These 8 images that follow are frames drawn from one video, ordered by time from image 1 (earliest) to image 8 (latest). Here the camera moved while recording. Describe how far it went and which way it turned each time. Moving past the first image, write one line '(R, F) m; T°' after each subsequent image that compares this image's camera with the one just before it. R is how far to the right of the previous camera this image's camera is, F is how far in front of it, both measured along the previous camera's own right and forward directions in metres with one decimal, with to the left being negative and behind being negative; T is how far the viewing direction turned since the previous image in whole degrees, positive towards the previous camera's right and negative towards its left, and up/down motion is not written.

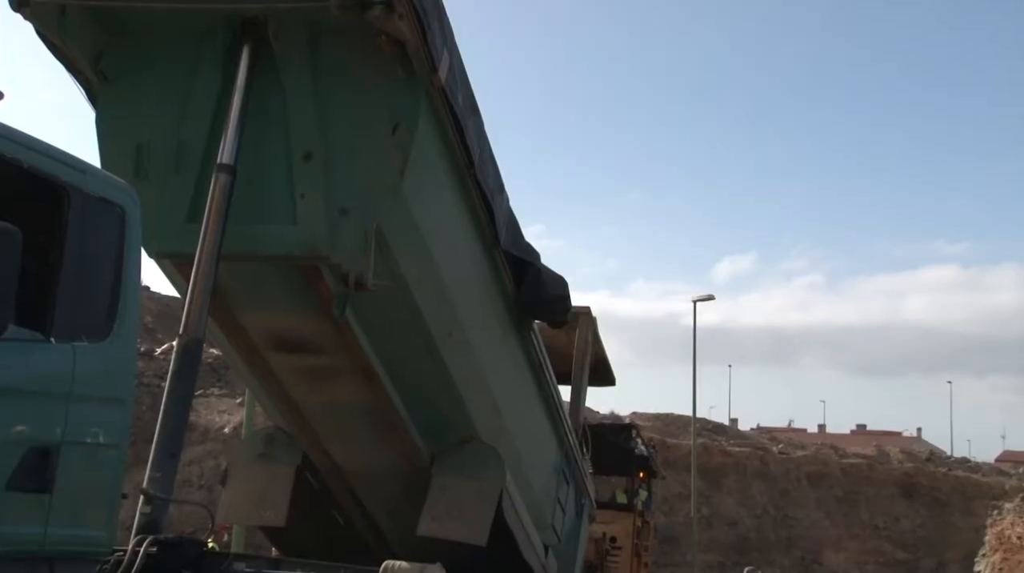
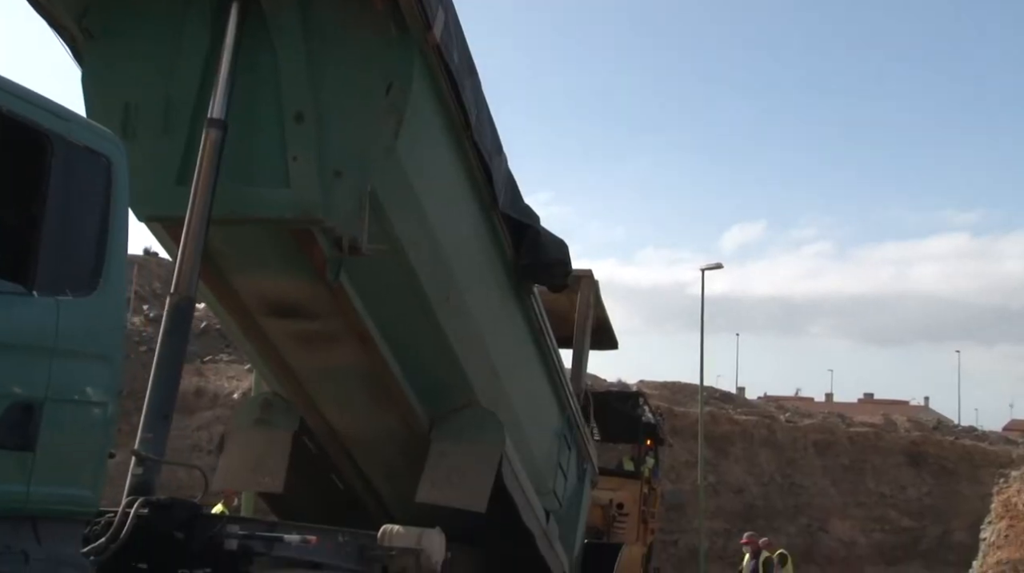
(+0.1, +0.1) m; 0°
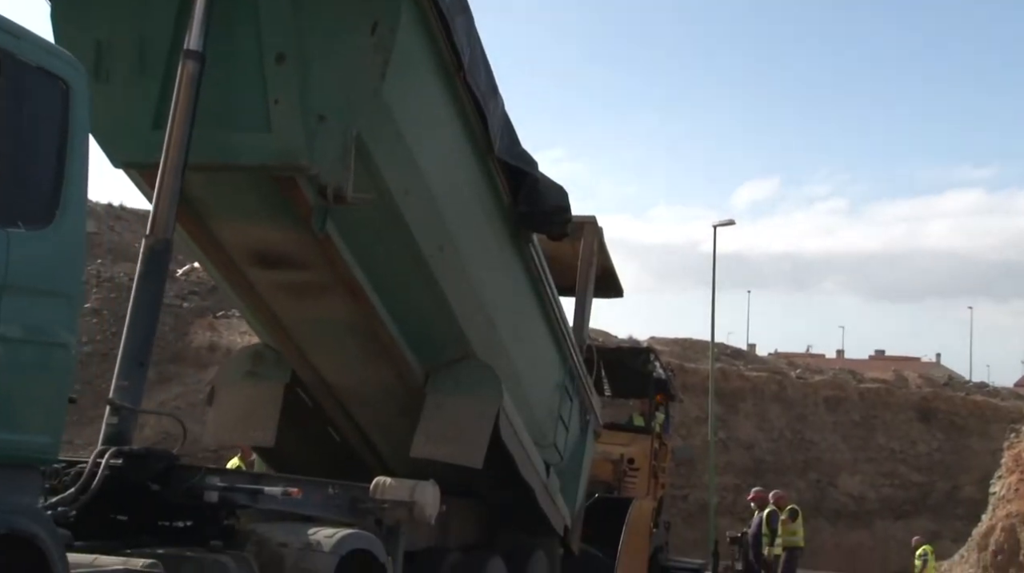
(+0.1, +0.2) m; -1°
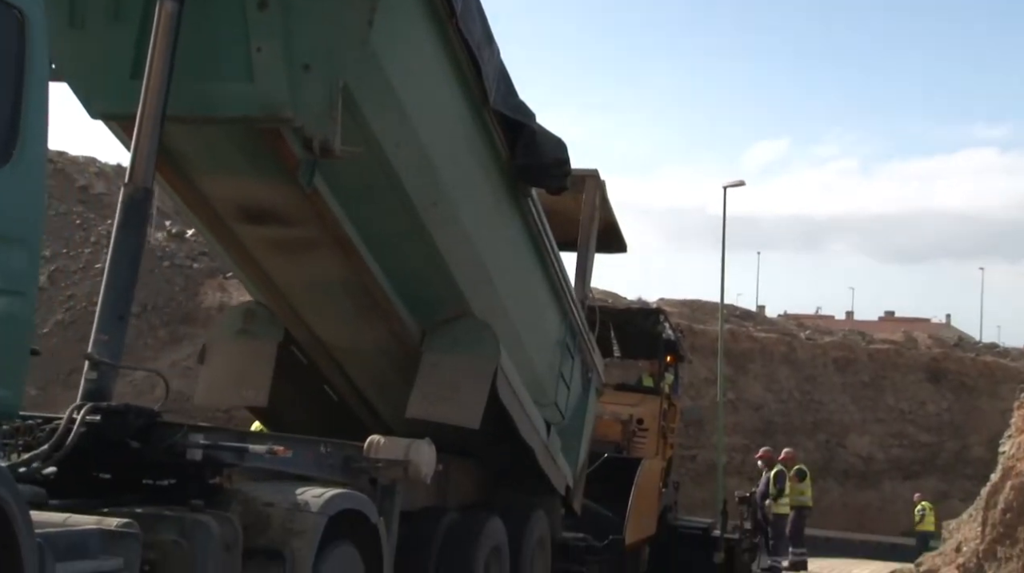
(+0.1, +0.1) m; 0°
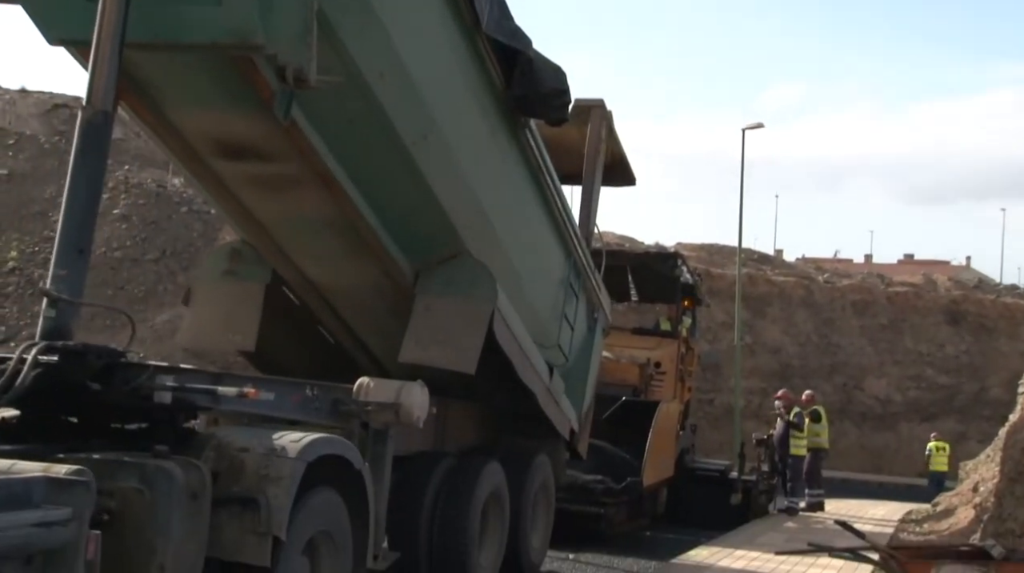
(+0.1, +0.3) m; -1°
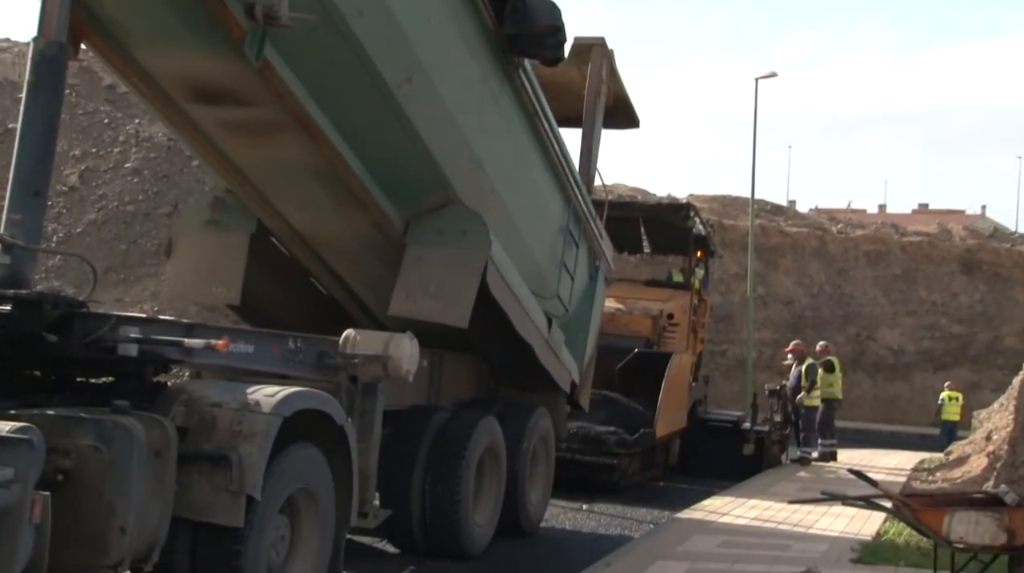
(+0.1, +0.2) m; -1°
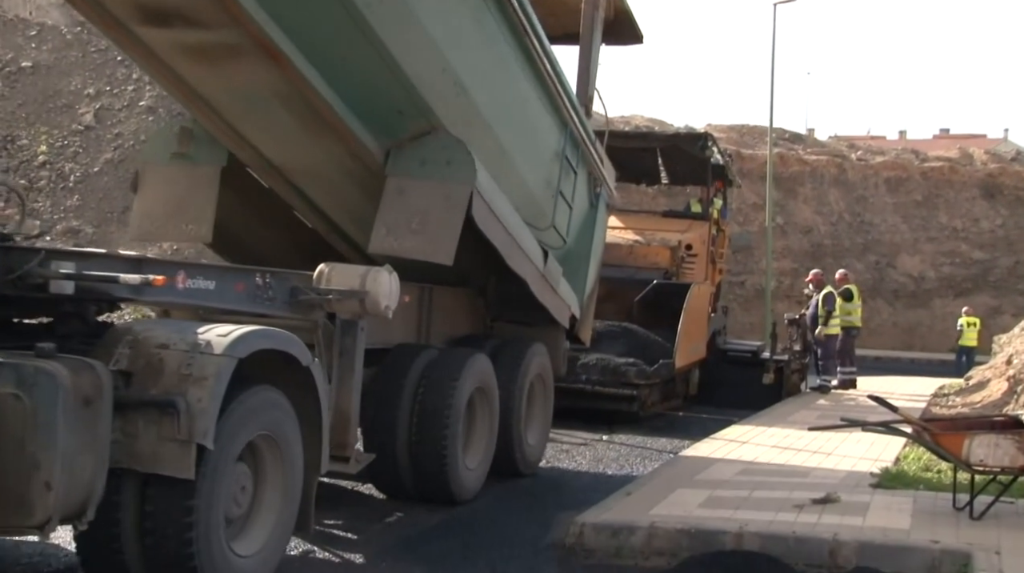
(+0.2, +0.3) m; -1°
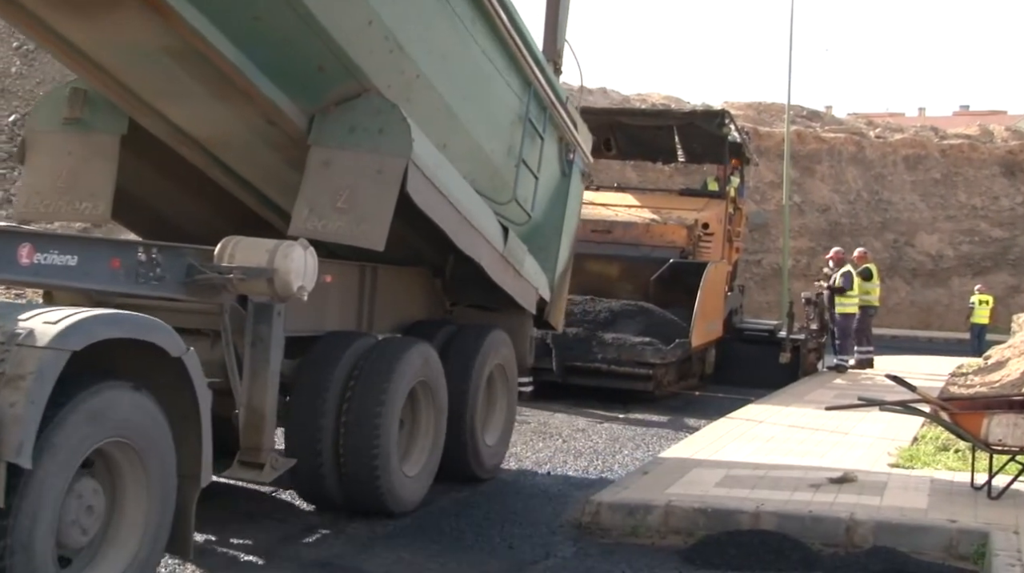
(+0.4, +0.7) m; -1°
